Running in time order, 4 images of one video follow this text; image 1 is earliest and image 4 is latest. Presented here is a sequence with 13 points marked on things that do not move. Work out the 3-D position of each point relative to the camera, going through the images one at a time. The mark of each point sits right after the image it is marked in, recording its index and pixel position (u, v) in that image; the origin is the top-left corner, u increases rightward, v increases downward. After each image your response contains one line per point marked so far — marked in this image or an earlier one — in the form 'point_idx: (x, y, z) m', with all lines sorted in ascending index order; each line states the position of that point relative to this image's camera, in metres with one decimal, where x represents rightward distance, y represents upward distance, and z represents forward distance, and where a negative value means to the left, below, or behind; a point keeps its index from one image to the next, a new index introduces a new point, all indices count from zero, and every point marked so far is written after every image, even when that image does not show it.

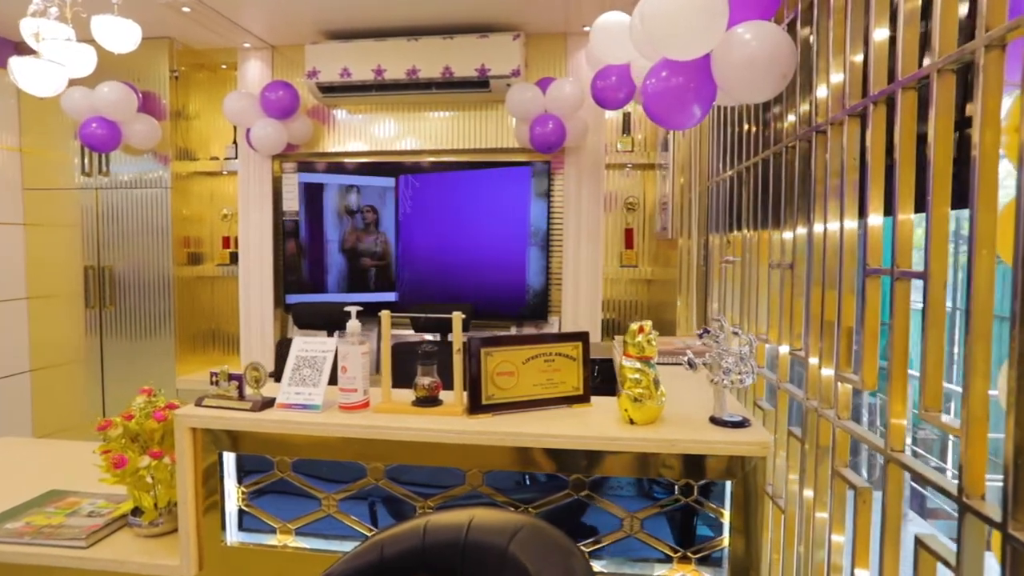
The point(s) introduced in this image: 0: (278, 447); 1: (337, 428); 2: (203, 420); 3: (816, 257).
0: (-0.6, -0.4, +1.7) m
1: (-0.4, -0.4, +1.6) m
2: (-0.8, -0.3, +1.7) m
3: (+0.7, +0.1, +1.6) m
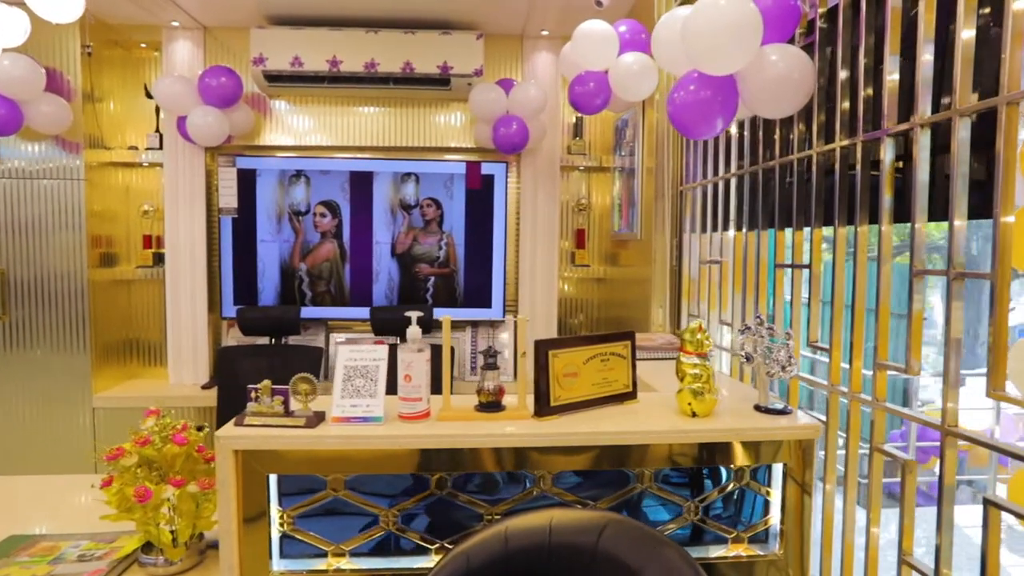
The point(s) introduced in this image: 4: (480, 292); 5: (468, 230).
0: (-0.4, -0.4, +1.6) m
1: (-0.2, -0.4, +1.6) m
2: (-0.6, -0.4, +1.6) m
3: (+0.9, +0.1, +1.8) m
4: (-0.2, 0.0, +3.5) m
5: (-0.2, +0.3, +3.4) m
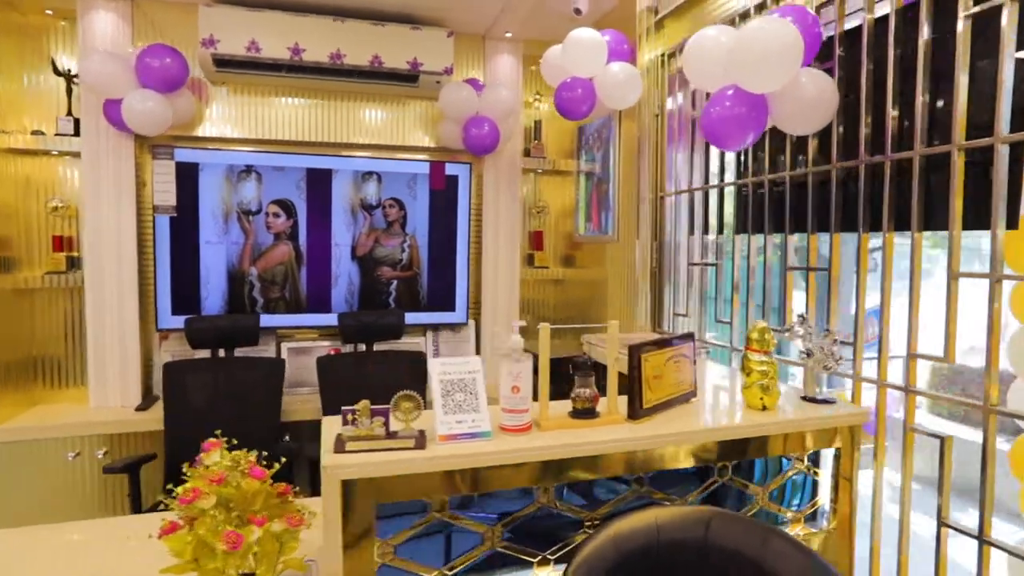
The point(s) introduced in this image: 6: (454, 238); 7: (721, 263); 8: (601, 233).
0: (-0.1, -0.5, +1.5) m
1: (0.0, -0.4, +1.5) m
2: (-0.3, -0.4, +1.4) m
3: (+1.1, +0.1, +2.0) m
4: (-0.4, 0.0, +3.4) m
5: (-0.4, +0.3, +3.3) m
6: (-0.3, +0.3, +3.4) m
7: (+0.8, +0.1, +2.6) m
8: (+0.4, +0.3, +3.3) m
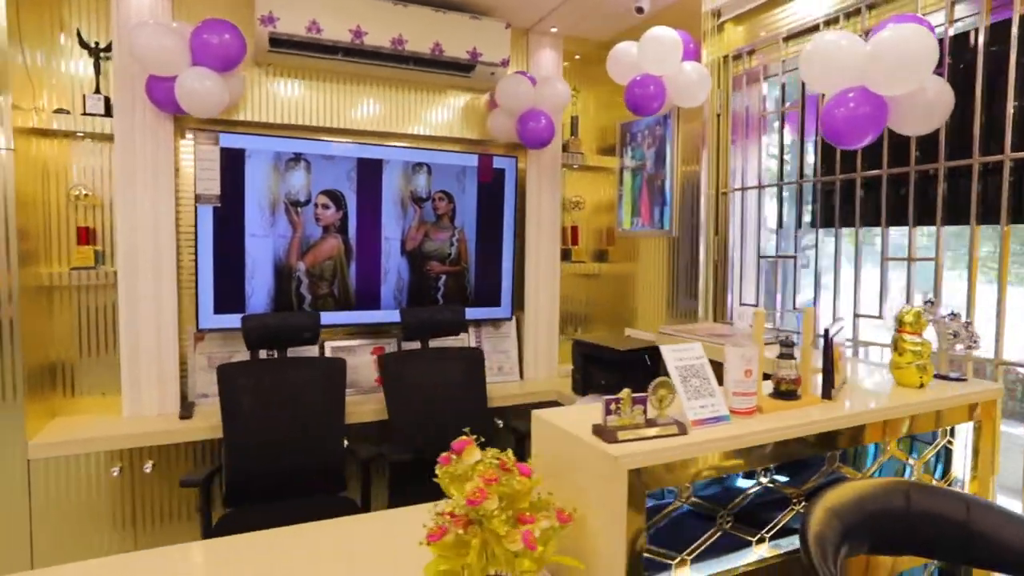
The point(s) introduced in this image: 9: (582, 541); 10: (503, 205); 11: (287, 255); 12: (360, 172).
0: (+0.4, -0.4, +1.5) m
1: (+0.6, -0.4, +1.6) m
2: (+0.3, -0.4, +1.4) m
3: (+1.5, +0.1, +2.2) m
4: (-0.1, 0.0, +3.3) m
5: (-0.2, +0.3, +3.2) m
6: (-0.1, +0.3, +3.3) m
7: (+1.2, +0.1, +2.7) m
8: (+0.6, +0.3, +3.4) m
9: (+0.2, -0.6, +1.4) m
10: (0.0, +0.4, +3.3) m
11: (-1.0, +0.1, +2.8) m
12: (-0.7, +0.5, +3.0) m
